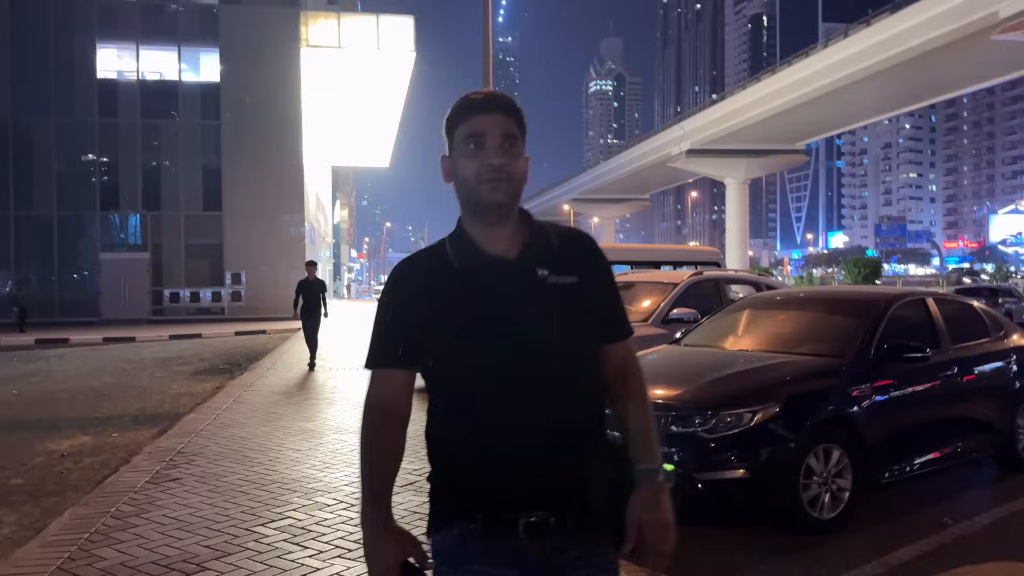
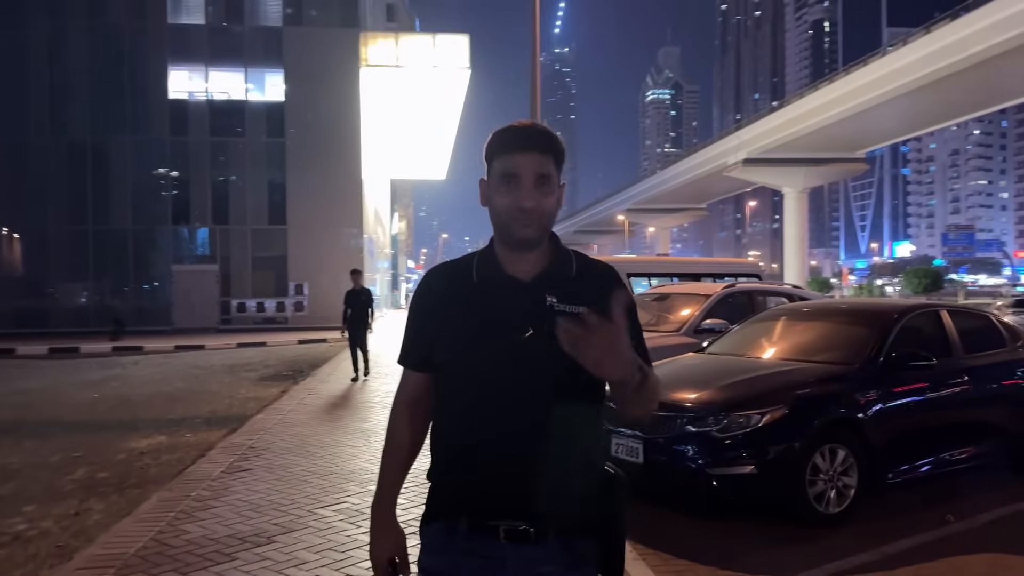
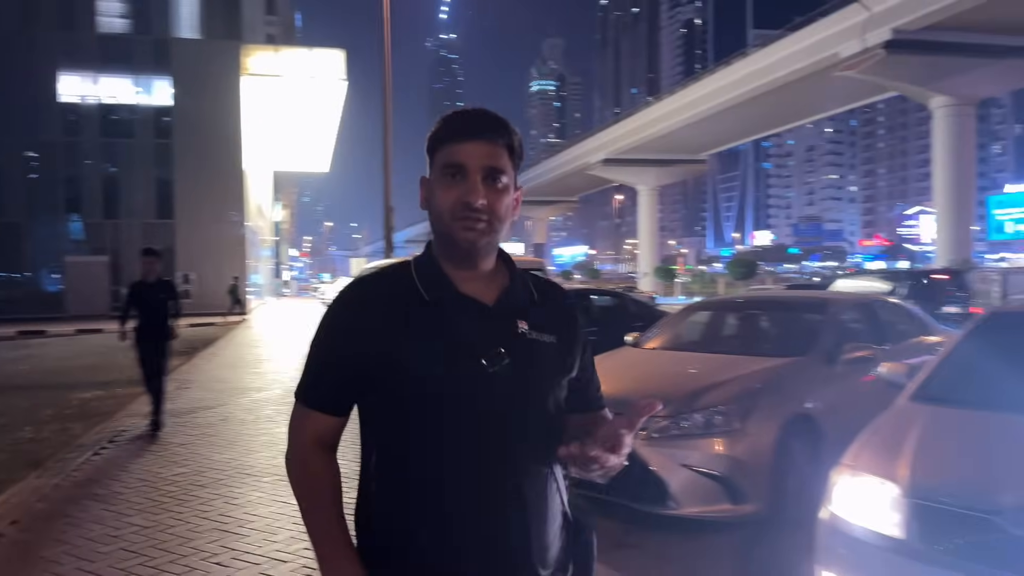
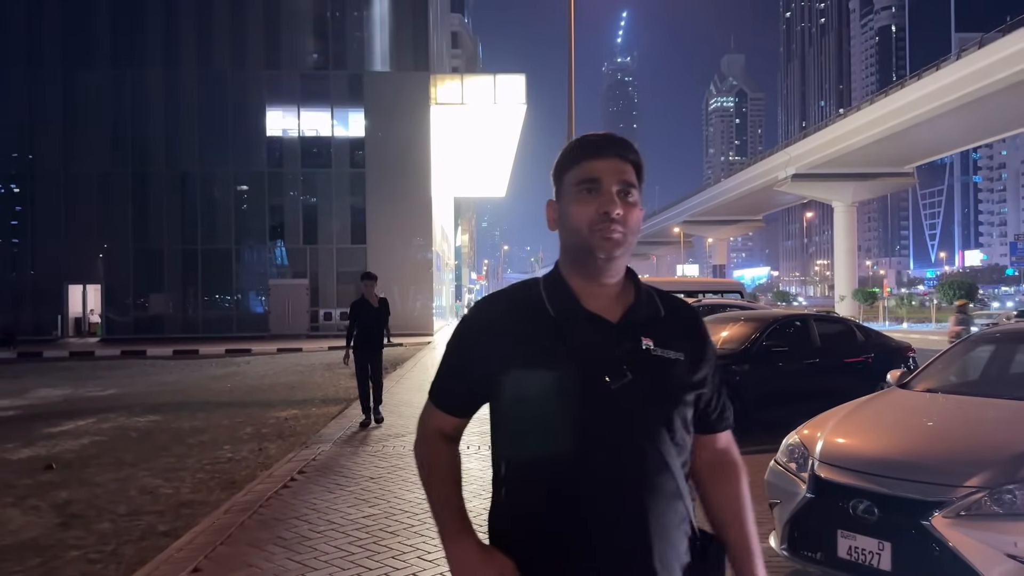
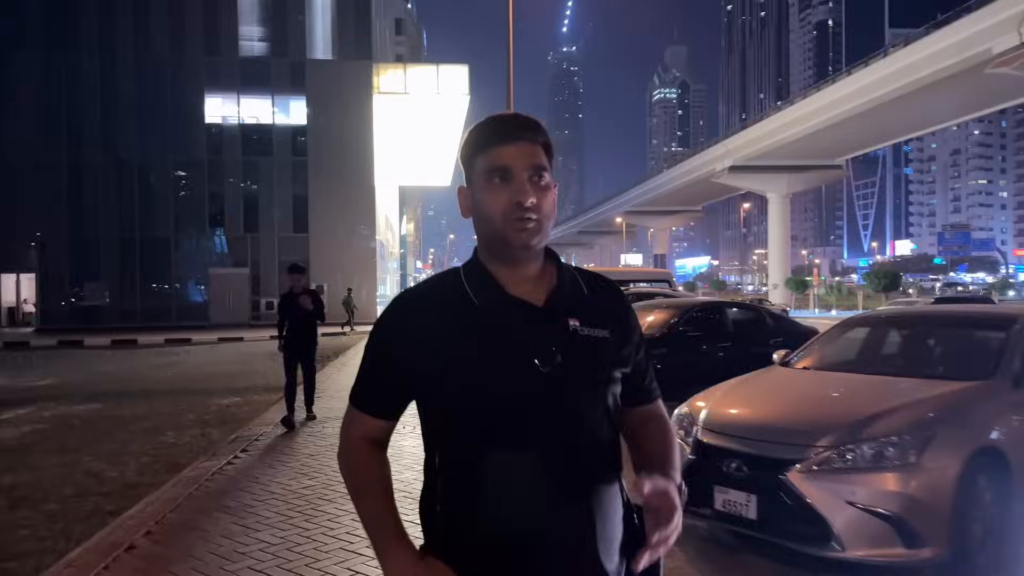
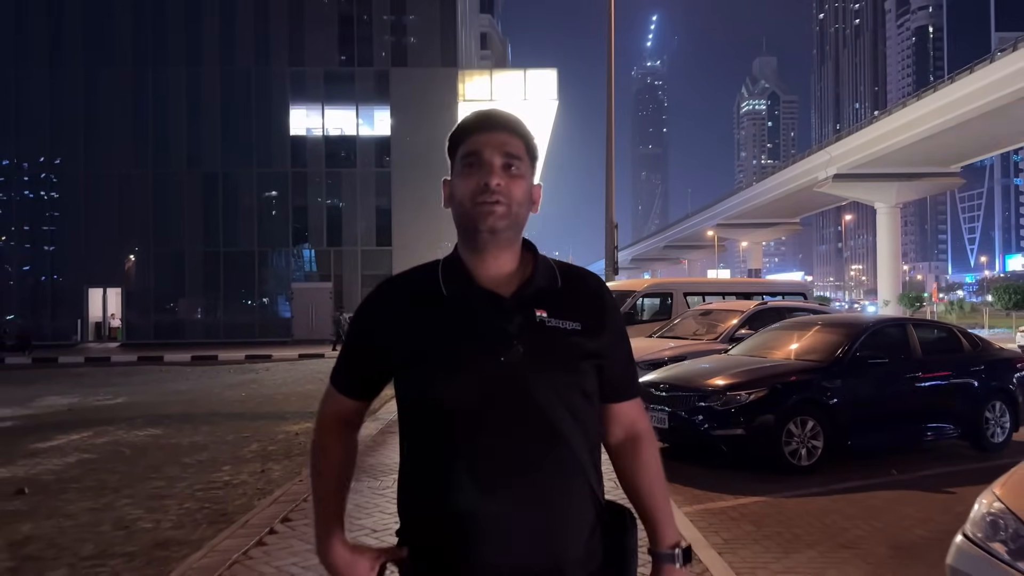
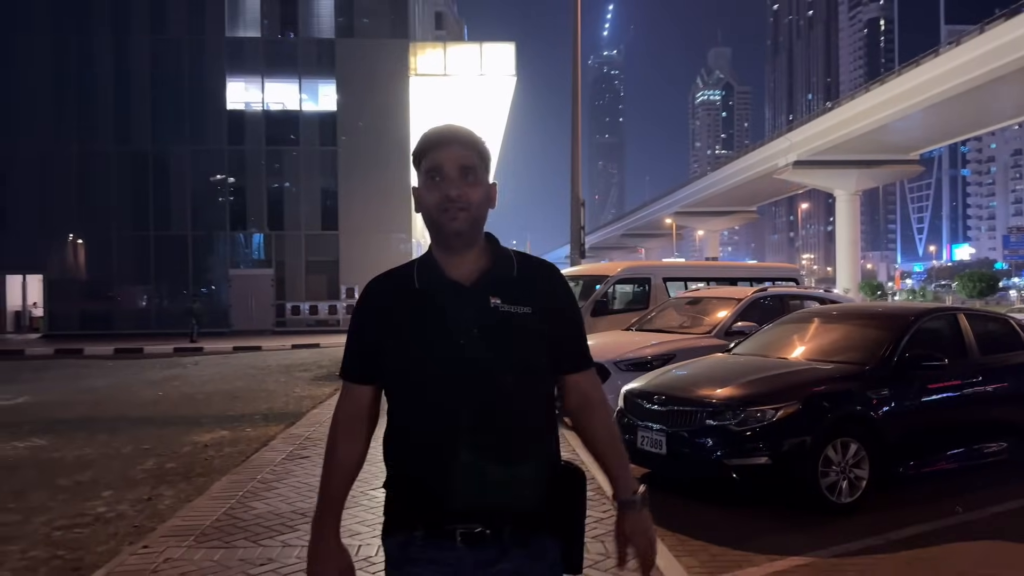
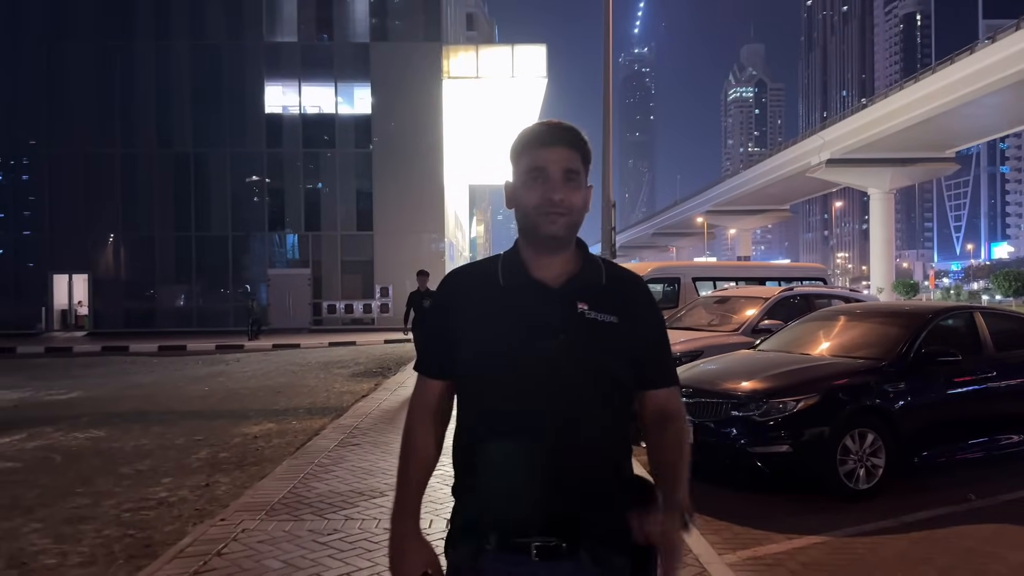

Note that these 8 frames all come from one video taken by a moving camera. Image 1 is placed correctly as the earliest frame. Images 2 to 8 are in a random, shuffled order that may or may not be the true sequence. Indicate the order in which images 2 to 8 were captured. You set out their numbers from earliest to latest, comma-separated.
2, 7, 8, 6, 4, 5, 3
